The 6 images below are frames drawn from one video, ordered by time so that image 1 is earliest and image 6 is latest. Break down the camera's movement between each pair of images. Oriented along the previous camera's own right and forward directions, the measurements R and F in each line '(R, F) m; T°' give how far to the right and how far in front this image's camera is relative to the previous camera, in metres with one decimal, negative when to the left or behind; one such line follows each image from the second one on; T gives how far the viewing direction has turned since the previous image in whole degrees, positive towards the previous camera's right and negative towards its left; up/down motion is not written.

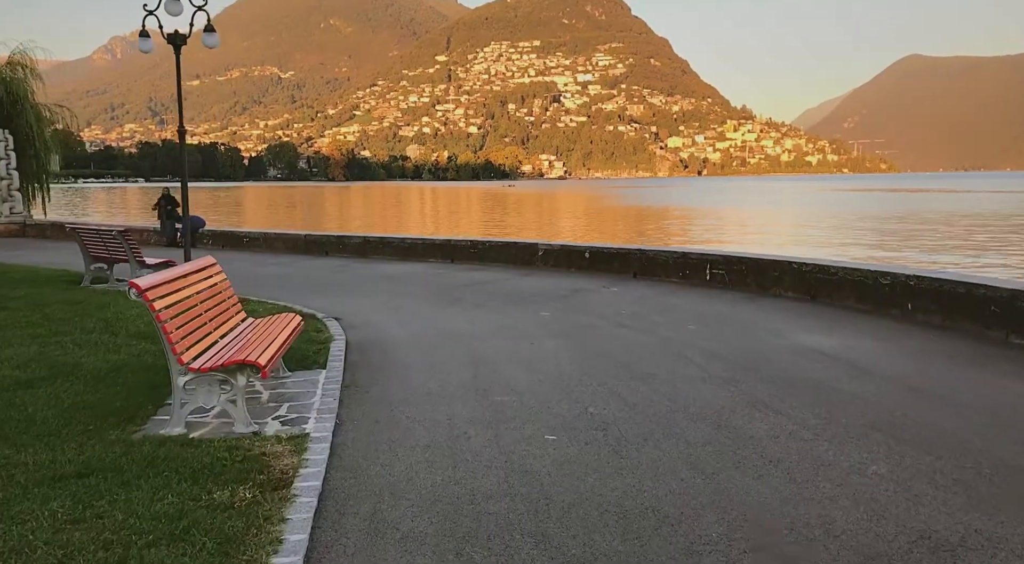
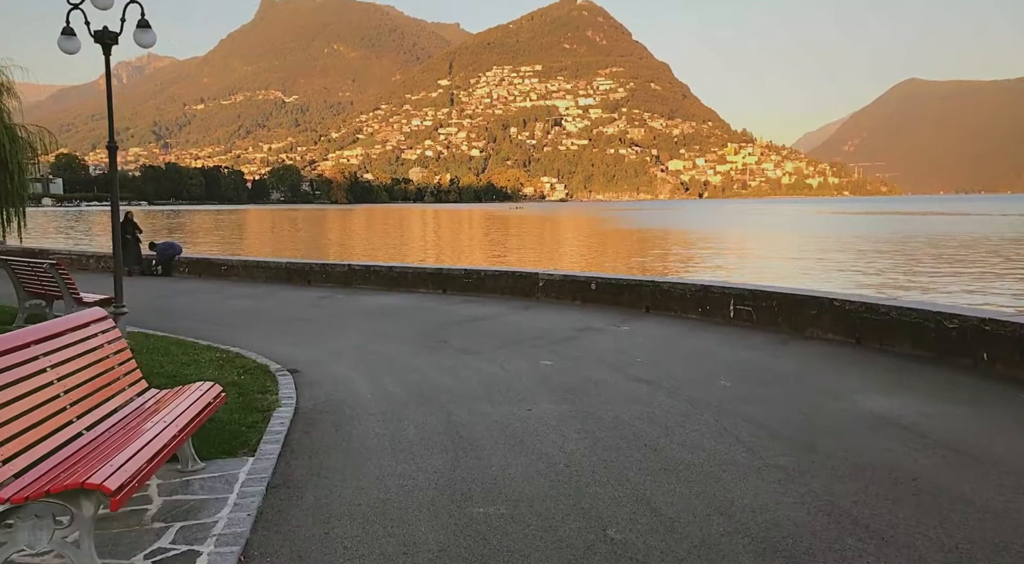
(+0.1, +1.4) m; 0°
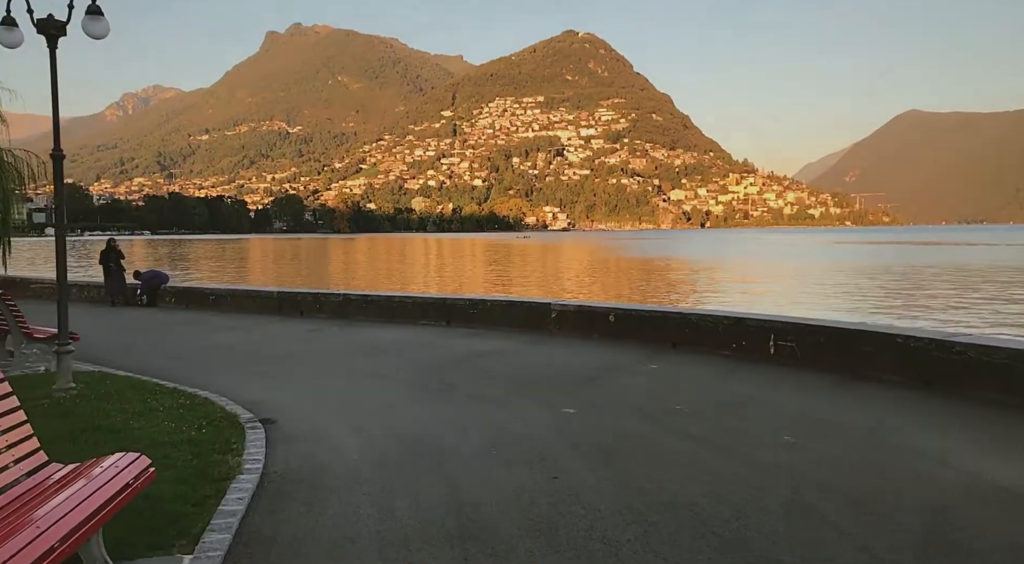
(-0.1, +1.1) m; 0°
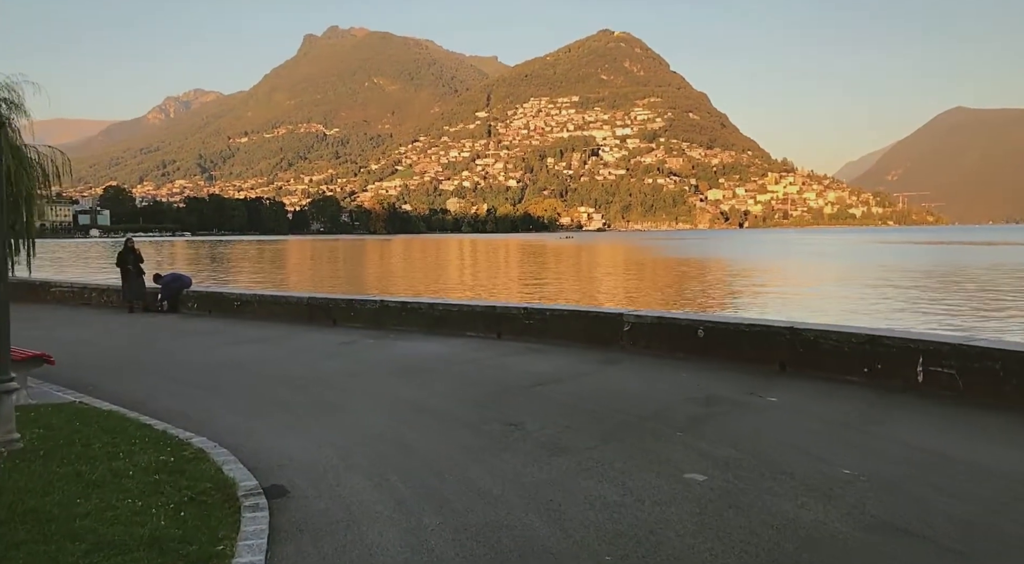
(-0.4, +1.7) m; -3°
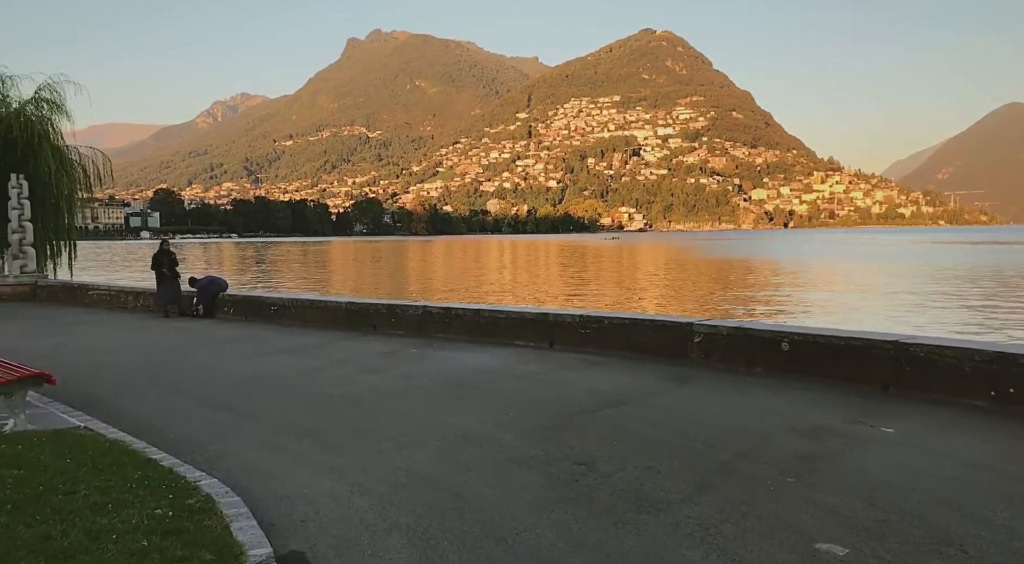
(-0.2, +0.9) m; -3°
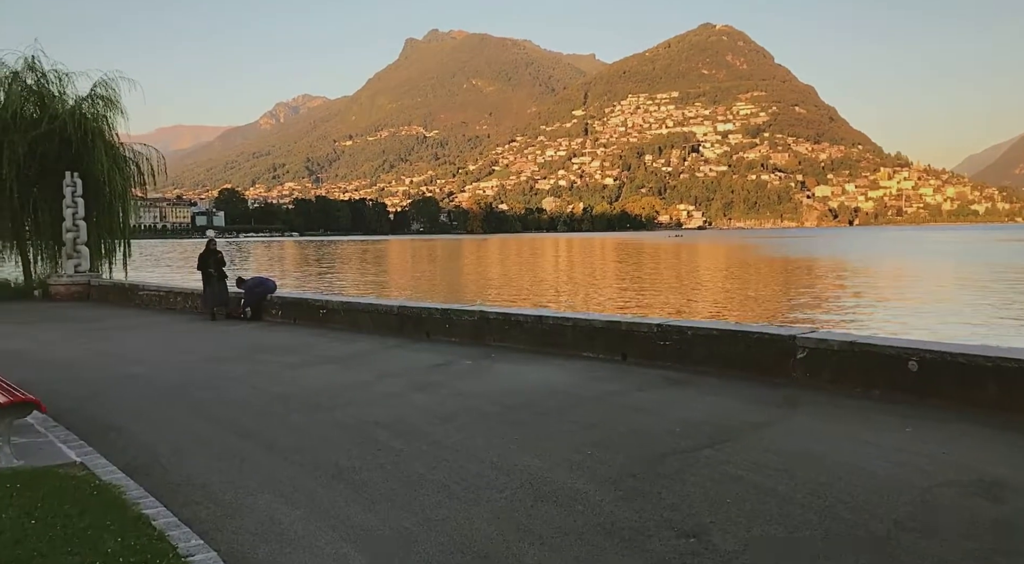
(-0.1, +1.1) m; -4°
